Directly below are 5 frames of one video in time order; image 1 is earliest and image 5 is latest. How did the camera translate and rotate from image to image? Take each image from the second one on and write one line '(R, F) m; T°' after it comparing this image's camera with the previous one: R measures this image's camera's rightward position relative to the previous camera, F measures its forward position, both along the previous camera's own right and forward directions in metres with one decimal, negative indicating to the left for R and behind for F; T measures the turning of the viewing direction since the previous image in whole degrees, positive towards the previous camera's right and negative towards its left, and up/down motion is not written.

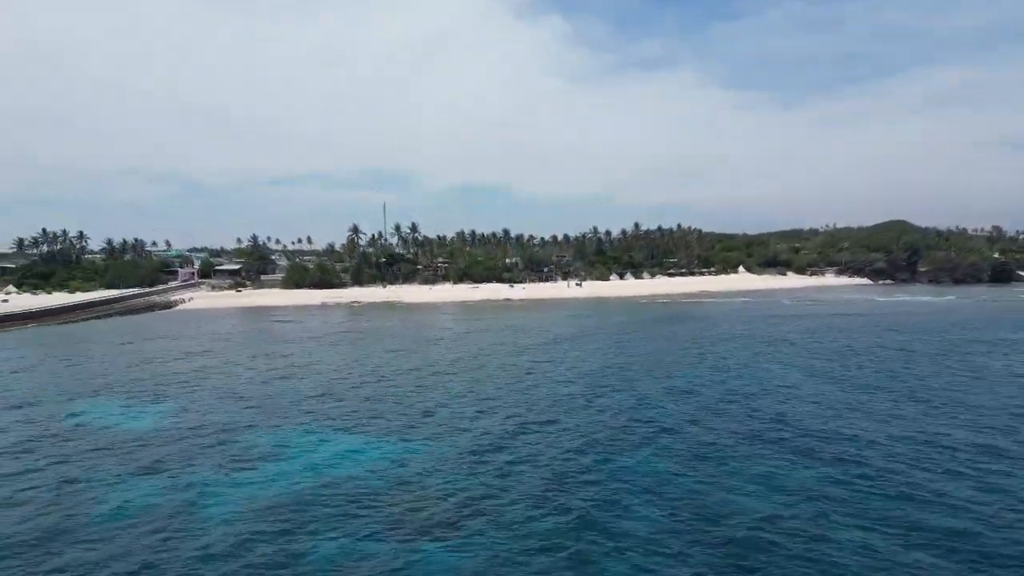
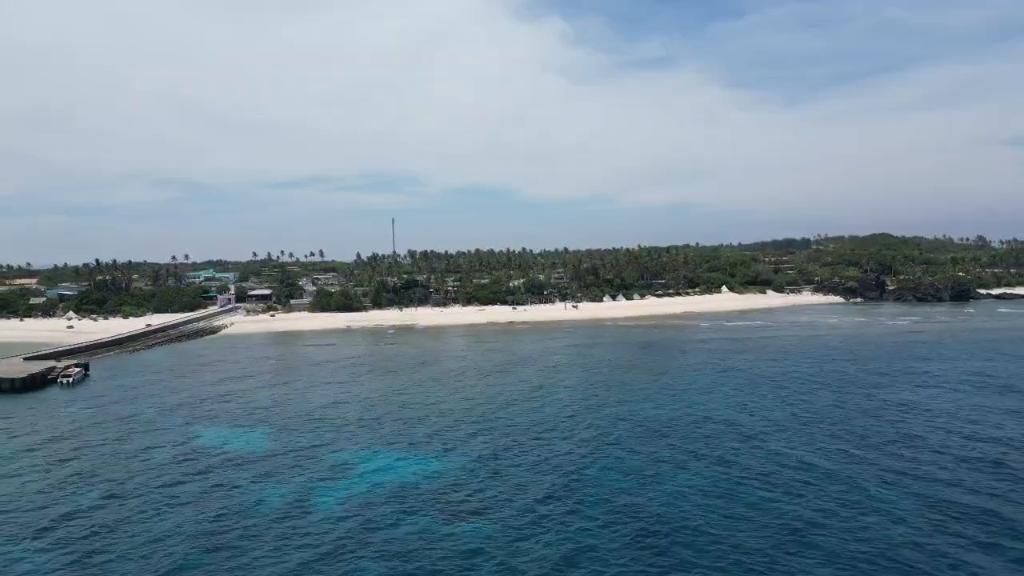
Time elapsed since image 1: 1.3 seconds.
(-0.2, -7.7) m; 0°
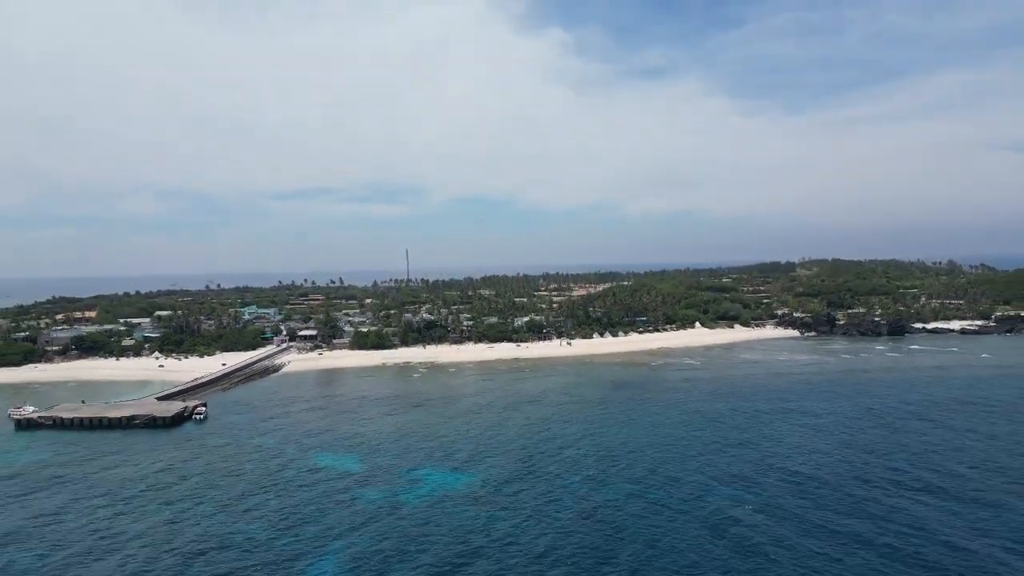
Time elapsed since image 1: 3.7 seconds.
(-0.2, -15.5) m; 0°
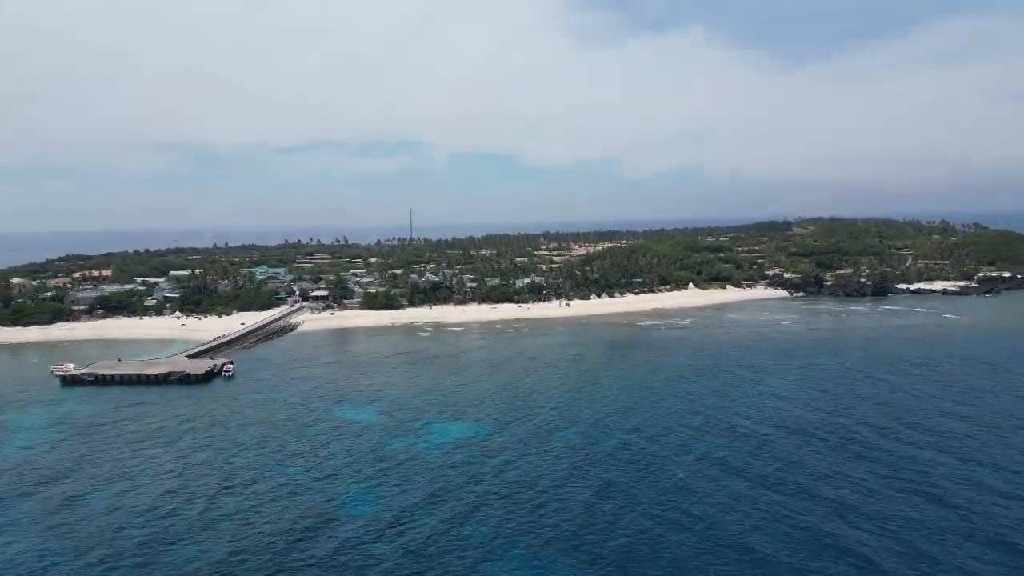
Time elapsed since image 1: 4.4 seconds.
(-0.1, -4.5) m; 0°
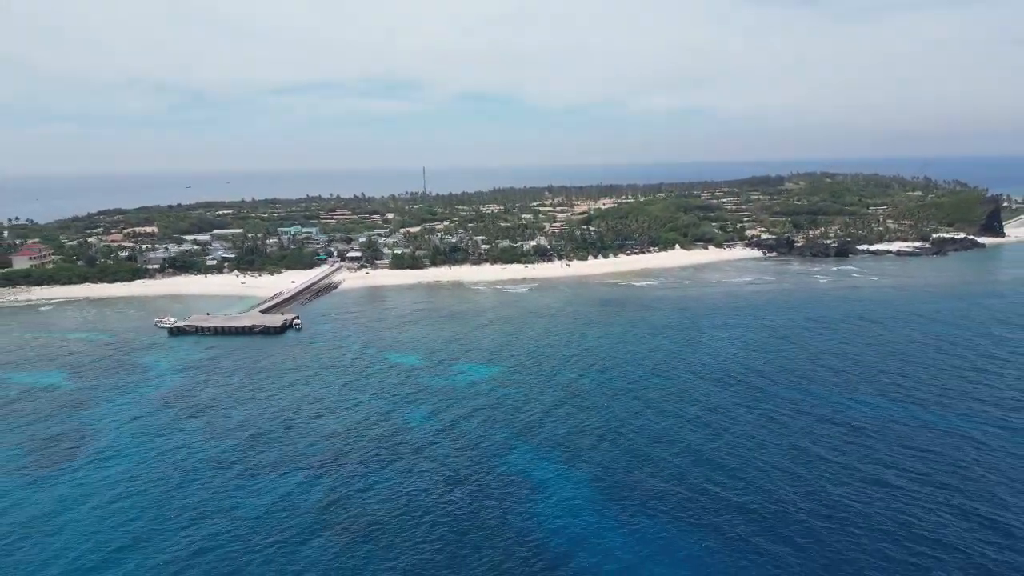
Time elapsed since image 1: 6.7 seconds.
(-1.3, -15.1) m; 0°
